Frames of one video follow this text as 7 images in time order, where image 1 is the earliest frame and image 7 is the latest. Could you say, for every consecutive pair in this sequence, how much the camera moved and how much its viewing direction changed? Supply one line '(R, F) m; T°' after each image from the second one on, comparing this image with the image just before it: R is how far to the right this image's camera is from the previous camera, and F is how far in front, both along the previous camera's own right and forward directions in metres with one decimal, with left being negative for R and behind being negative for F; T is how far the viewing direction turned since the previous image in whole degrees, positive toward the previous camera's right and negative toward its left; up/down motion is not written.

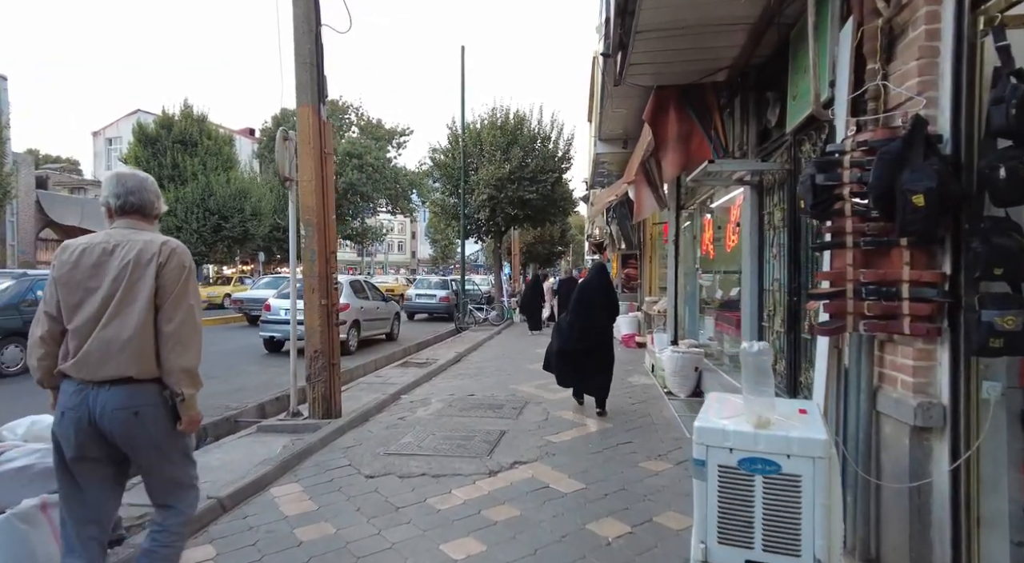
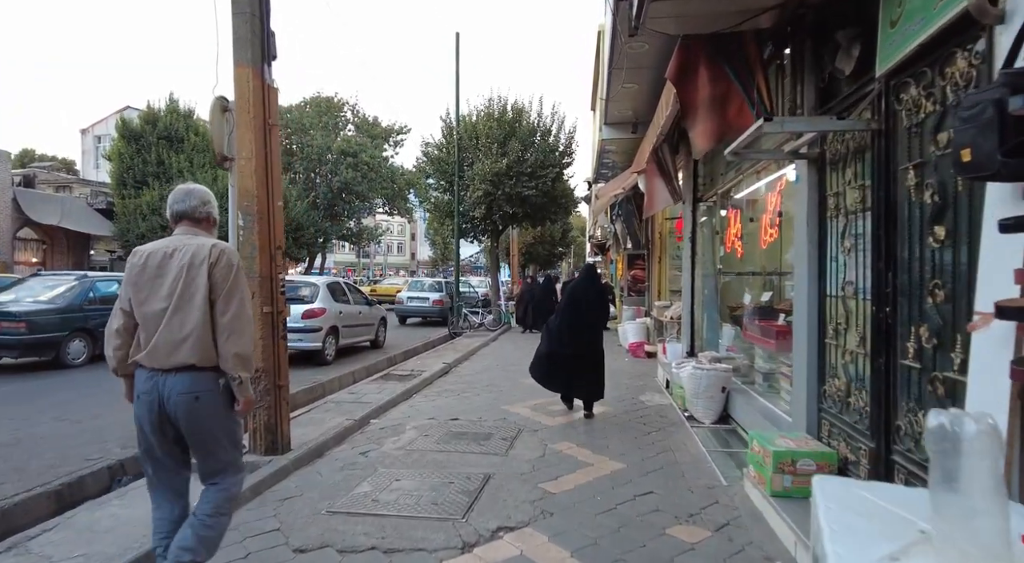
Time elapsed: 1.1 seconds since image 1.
(+0.1, +1.2) m; 0°
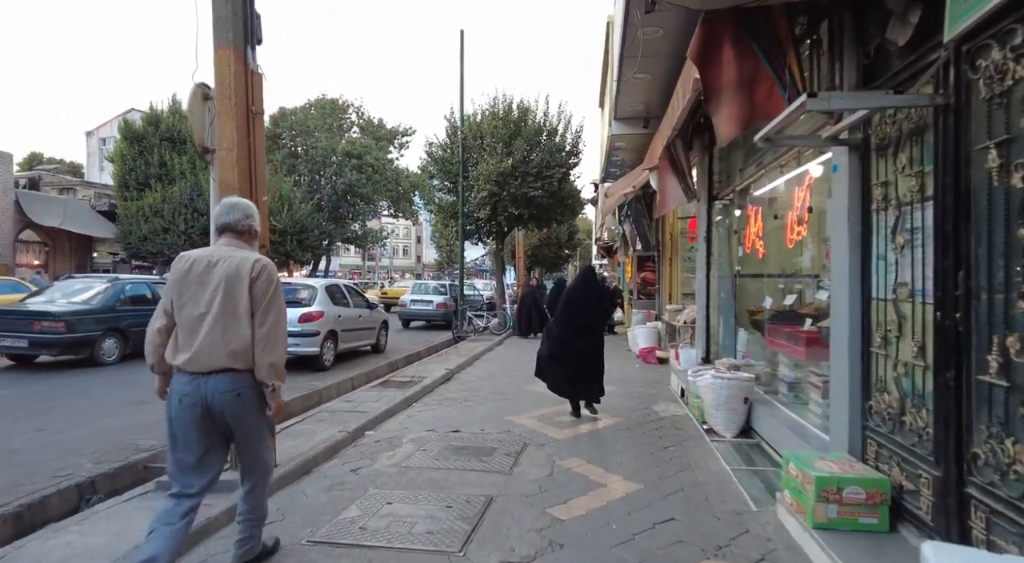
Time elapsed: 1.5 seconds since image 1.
(0.0, +0.4) m; -1°
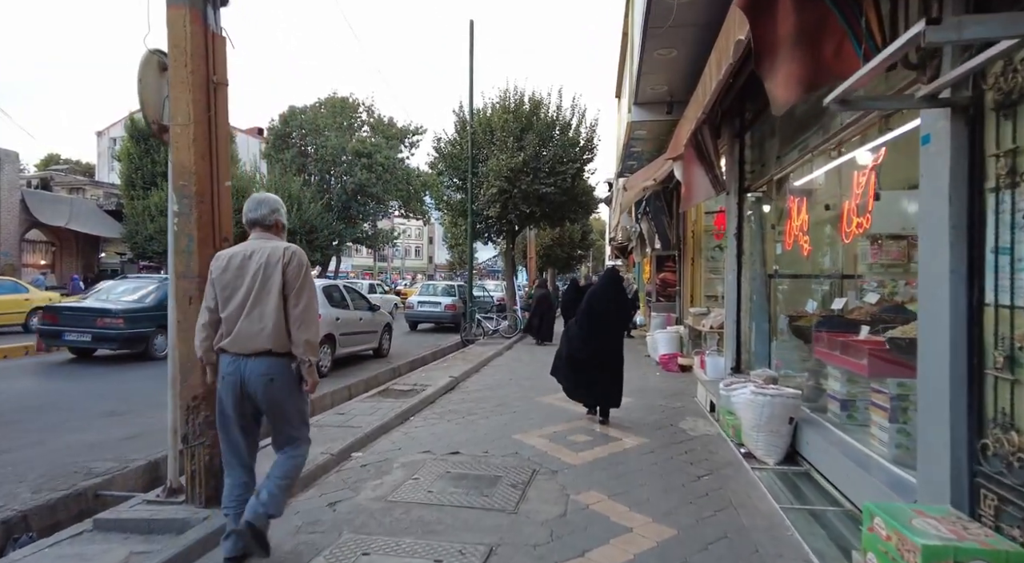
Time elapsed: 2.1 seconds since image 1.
(0.0, +0.8) m; -1°
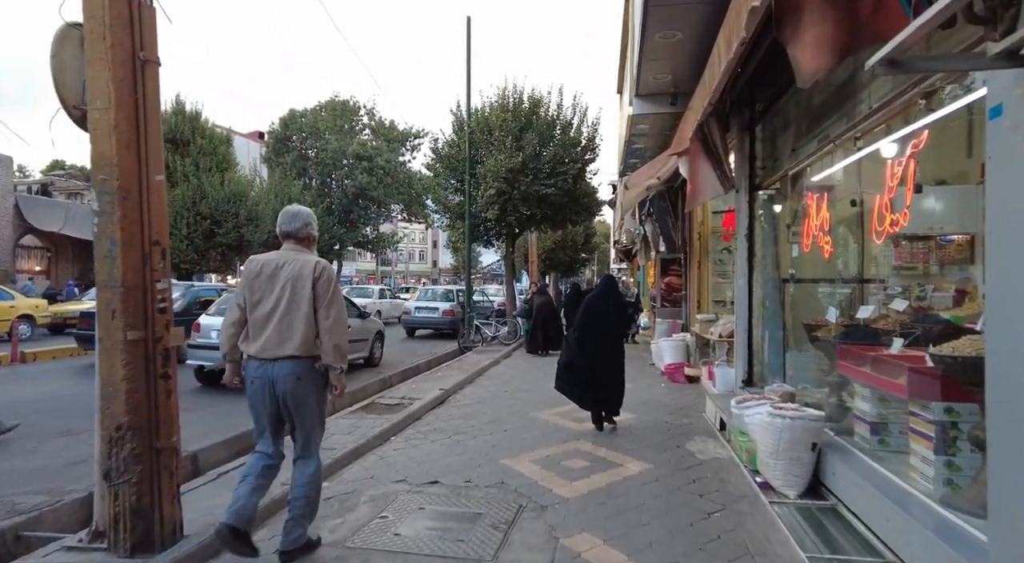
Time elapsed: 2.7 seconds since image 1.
(+0.2, +0.6) m; -1°
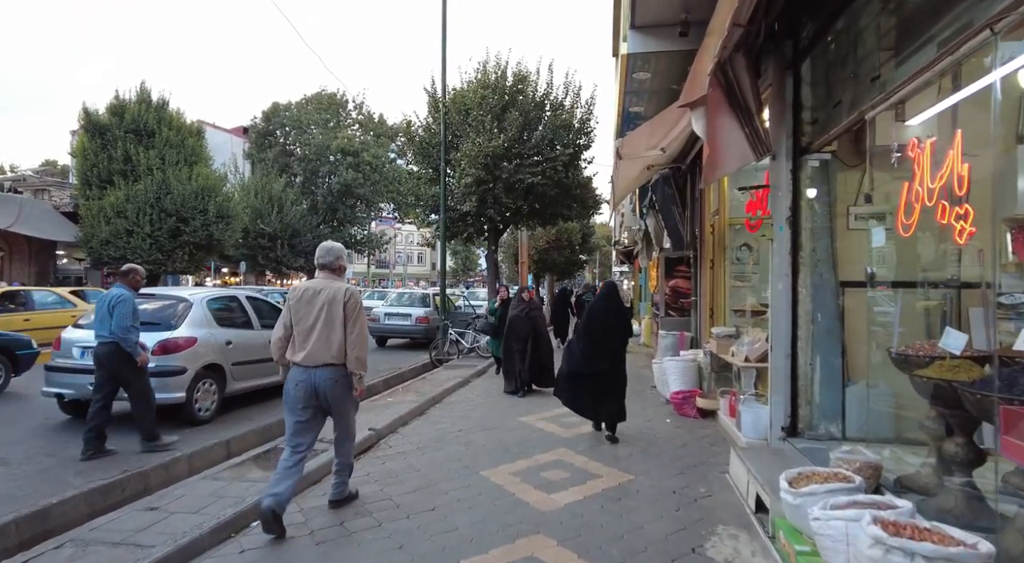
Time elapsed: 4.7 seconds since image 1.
(+0.5, +2.1) m; 0°
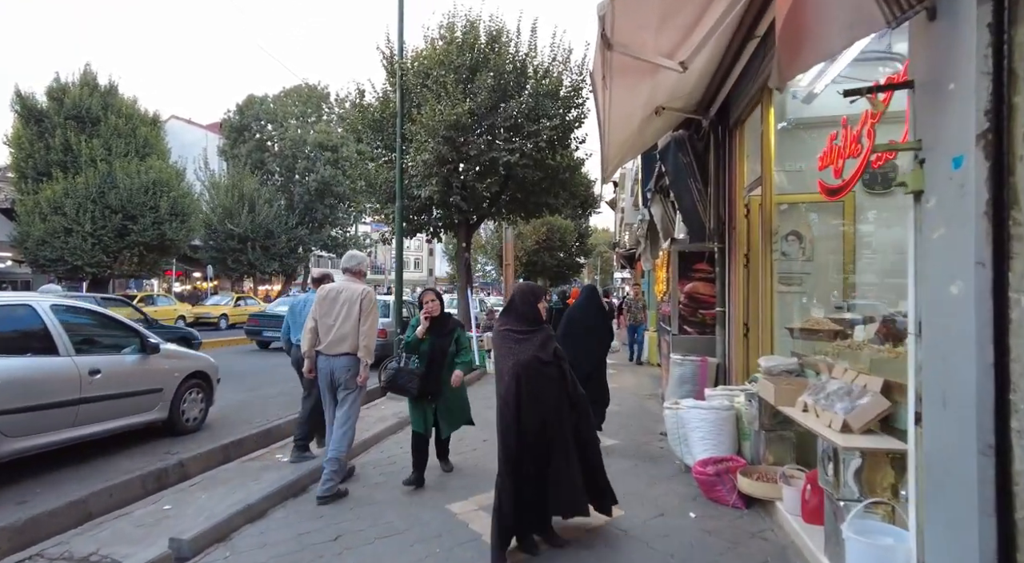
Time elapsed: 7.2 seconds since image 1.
(+0.6, +2.8) m; 0°
